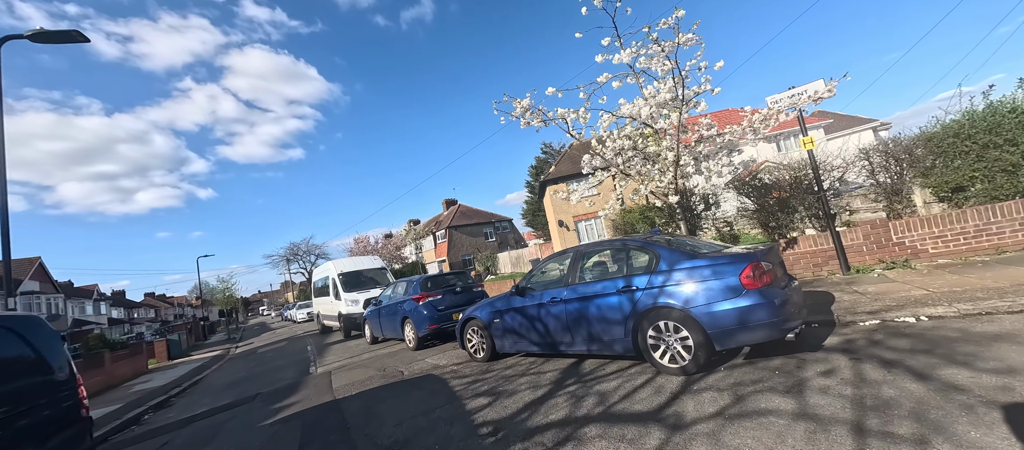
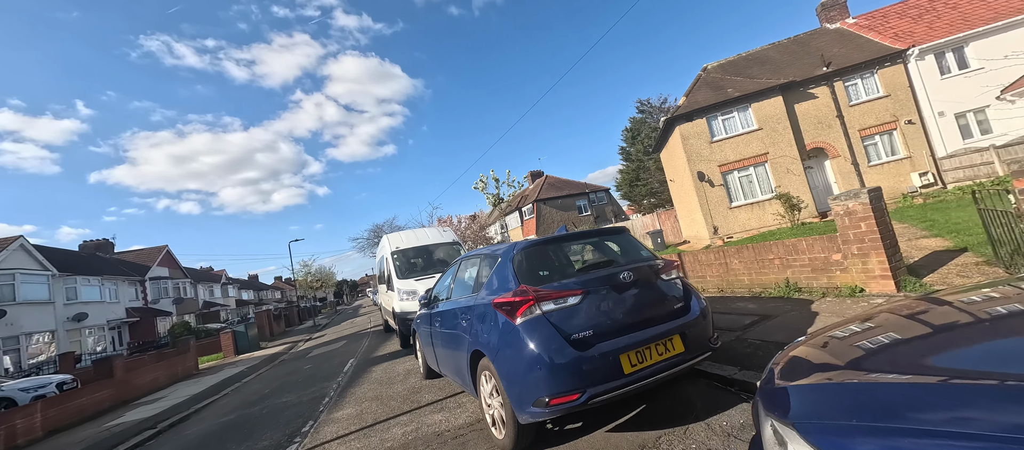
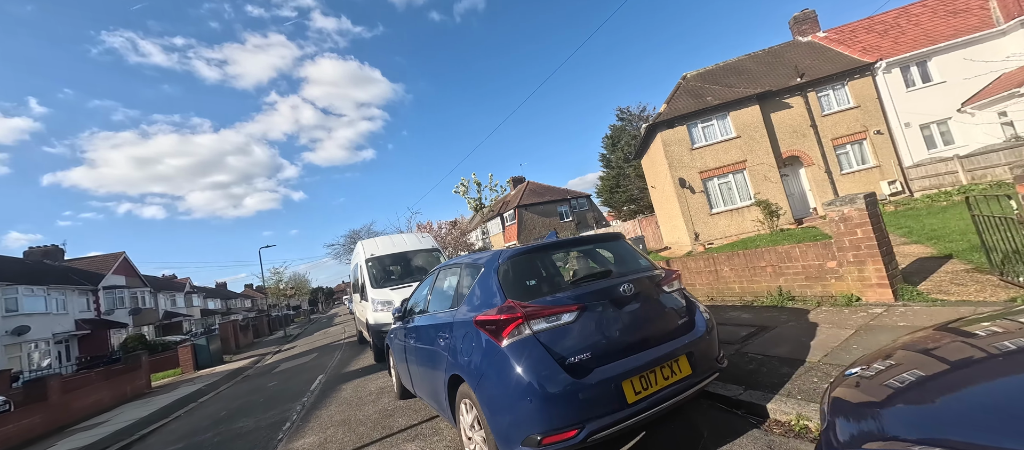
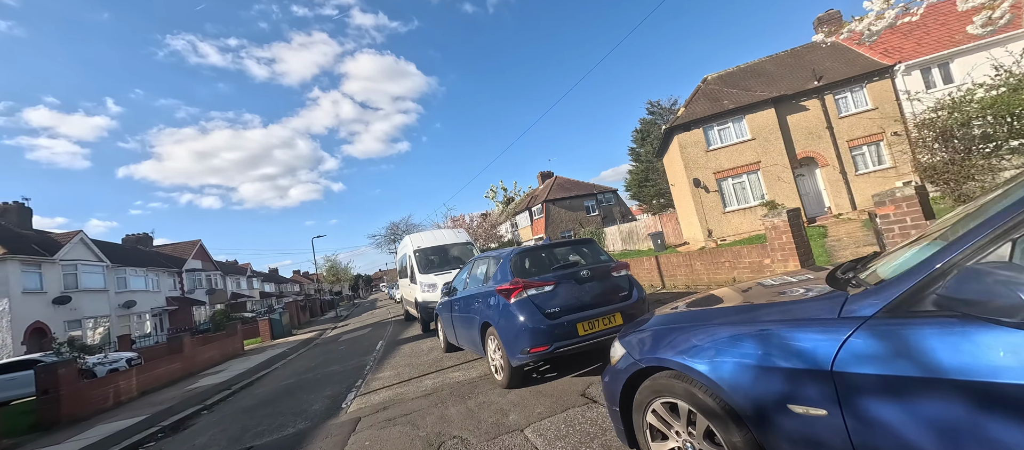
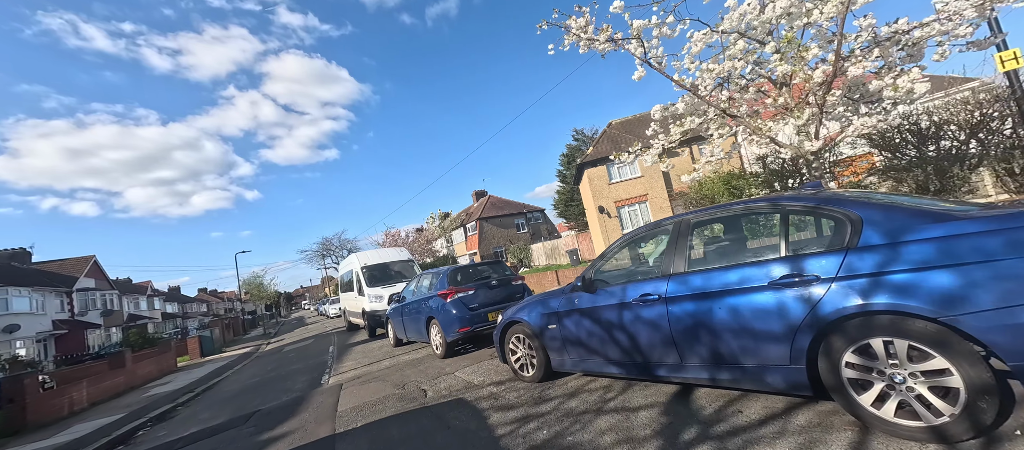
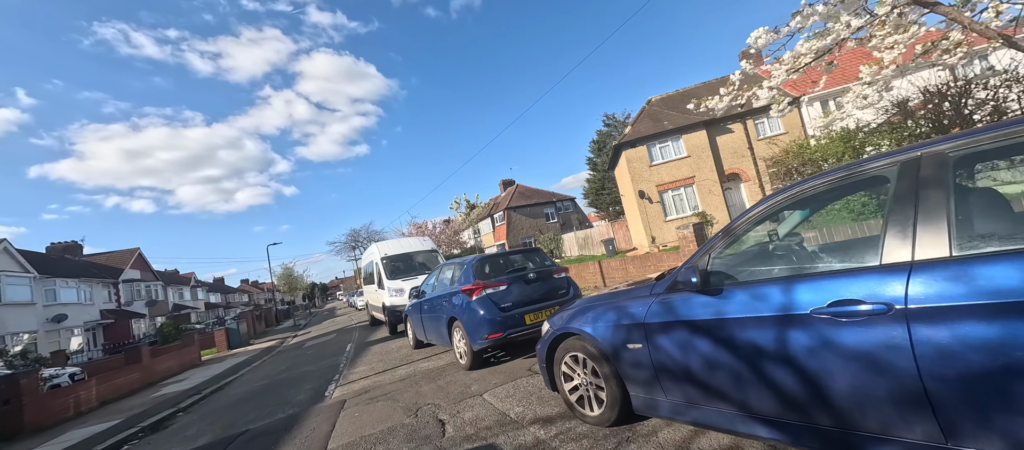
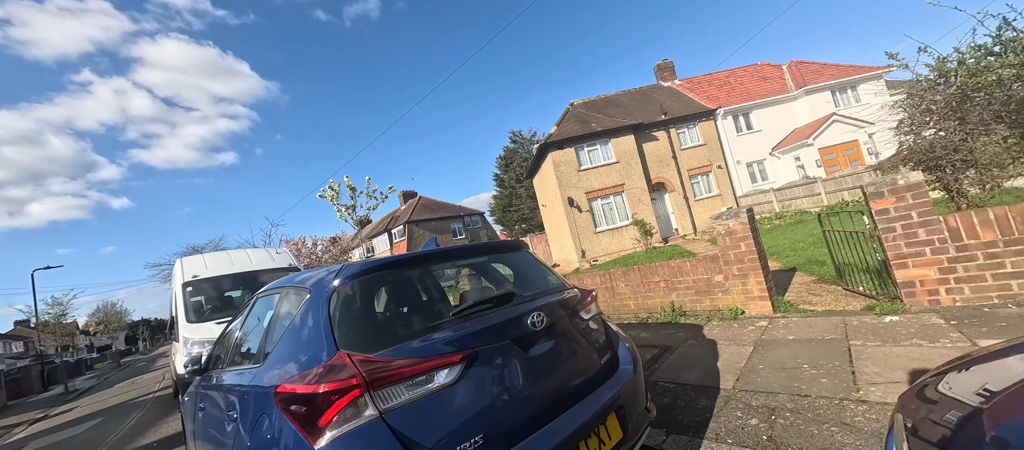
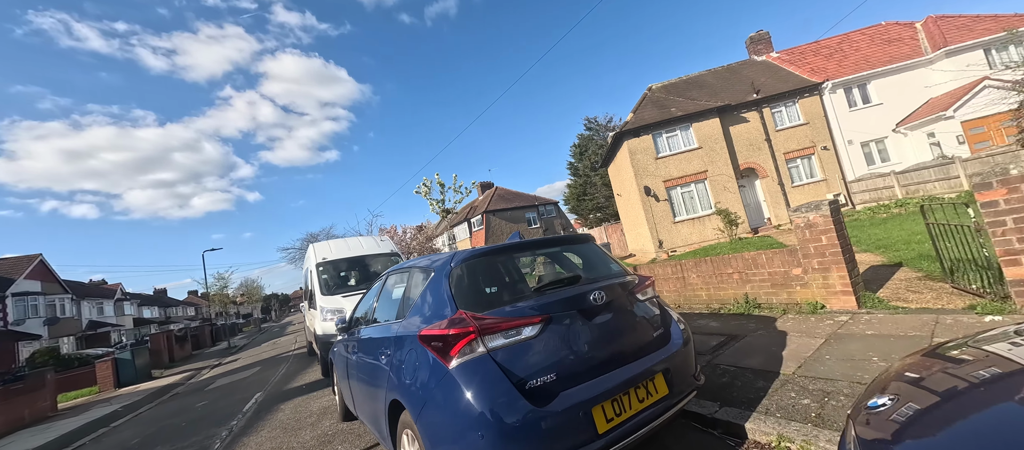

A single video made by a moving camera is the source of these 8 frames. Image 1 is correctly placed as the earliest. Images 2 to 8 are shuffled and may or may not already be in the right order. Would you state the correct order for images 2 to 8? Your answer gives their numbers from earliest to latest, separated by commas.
5, 6, 4, 2, 3, 8, 7
